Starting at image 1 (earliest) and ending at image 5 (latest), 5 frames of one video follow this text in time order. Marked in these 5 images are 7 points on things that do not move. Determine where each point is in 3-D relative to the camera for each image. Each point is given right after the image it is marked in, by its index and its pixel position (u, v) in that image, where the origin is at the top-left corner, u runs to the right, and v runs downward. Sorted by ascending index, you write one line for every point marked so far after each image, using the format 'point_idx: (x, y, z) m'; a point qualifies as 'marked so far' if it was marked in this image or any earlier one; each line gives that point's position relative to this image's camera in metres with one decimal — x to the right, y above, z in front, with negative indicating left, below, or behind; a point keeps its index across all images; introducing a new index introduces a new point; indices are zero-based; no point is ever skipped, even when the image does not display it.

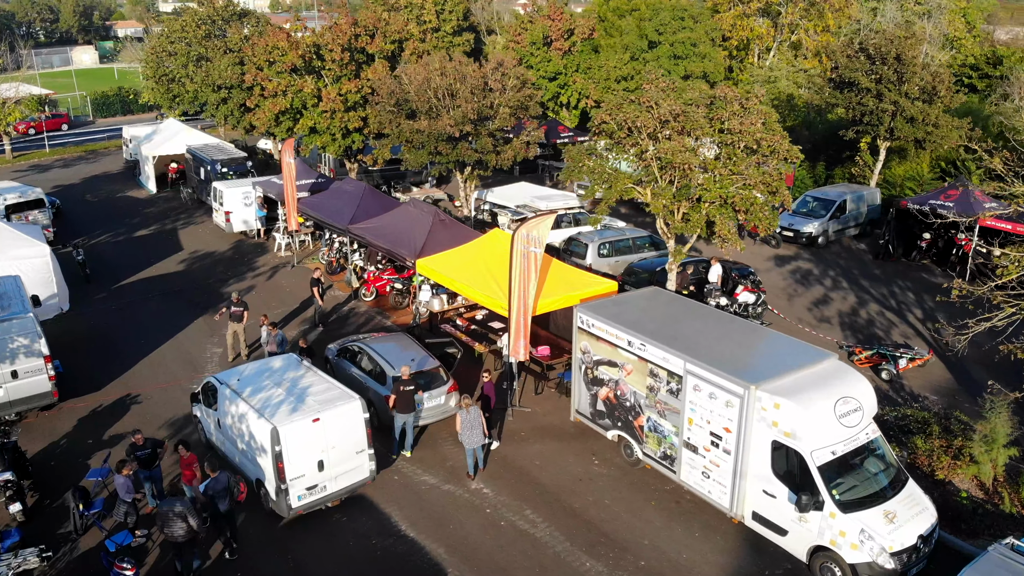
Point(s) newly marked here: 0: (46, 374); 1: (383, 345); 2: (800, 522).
0: (-7.6, -1.4, +13.5) m
1: (-2.1, -0.9, +13.6) m
2: (+3.4, -2.7, +9.6) m
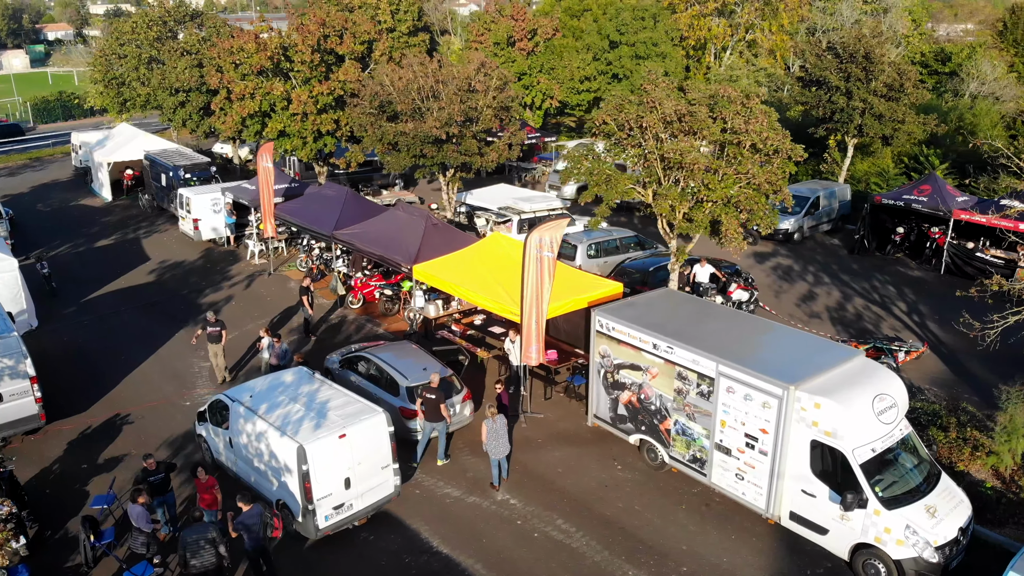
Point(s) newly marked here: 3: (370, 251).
0: (-7.4, -1.7, +12.7) m
1: (-1.9, -1.0, +13.2) m
2: (+3.8, -2.7, +9.6) m
3: (-2.9, +0.7, +16.6) m
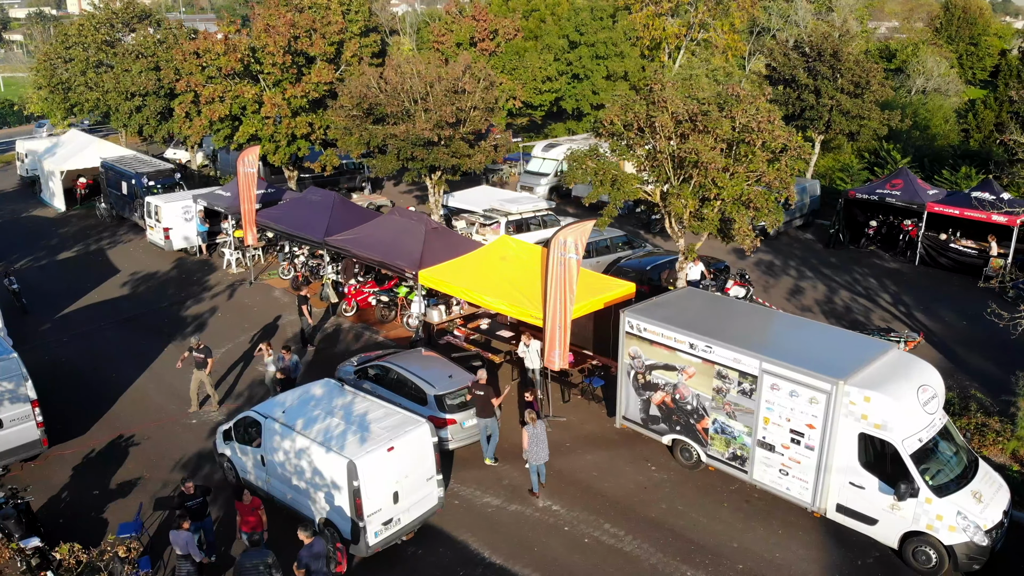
0: (-6.9, -1.9, +12.0) m
1: (-1.5, -1.2, +12.9) m
2: (+4.5, -2.6, +9.8) m
3: (-2.8, +0.6, +16.3) m
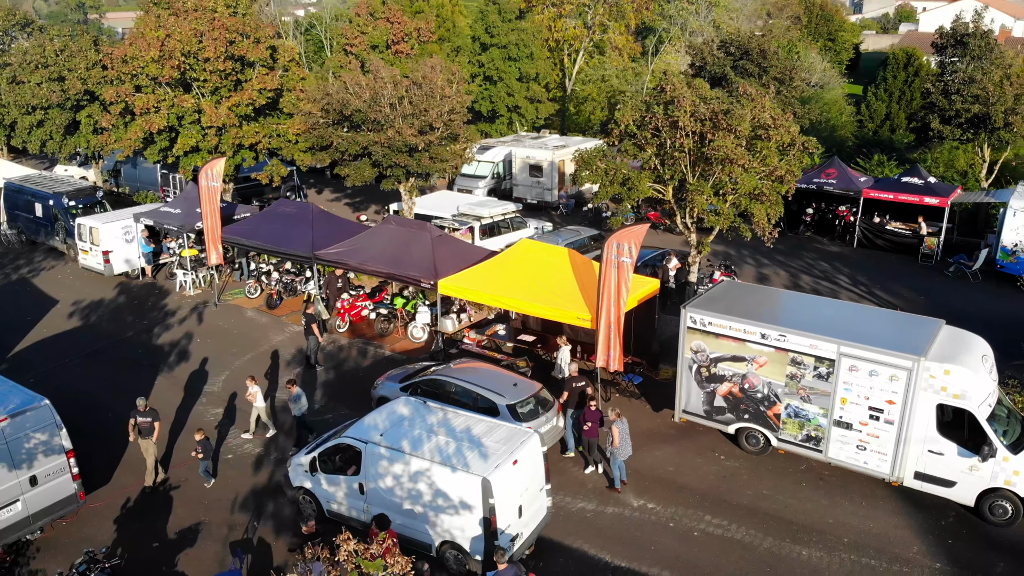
0: (-5.8, -2.4, +10.8) m
1: (-0.7, -1.3, +12.7) m
2: (+5.9, -2.4, +10.7) m
3: (-2.6, +0.4, +15.7) m
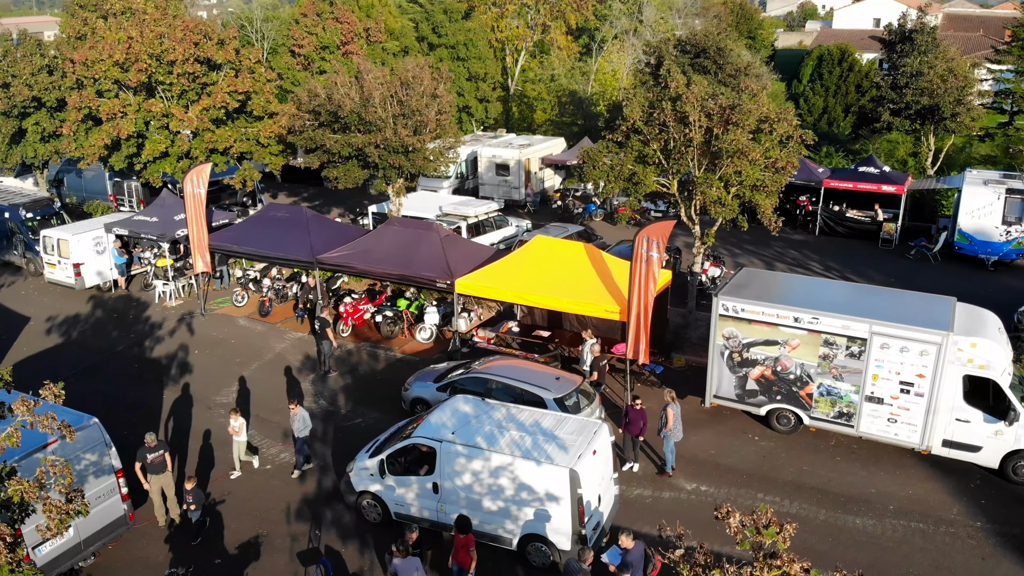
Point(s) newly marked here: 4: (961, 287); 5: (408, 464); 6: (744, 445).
0: (-4.9, -2.6, +10.4) m
1: (-0.1, -1.3, +12.7) m
2: (+6.7, -2.1, +11.5) m
3: (-2.4, +0.3, +15.6) m
4: (+10.4, 0.0, +19.2) m
5: (-1.3, -2.2, +10.3) m
6: (+3.5, -2.4, +12.6) m
